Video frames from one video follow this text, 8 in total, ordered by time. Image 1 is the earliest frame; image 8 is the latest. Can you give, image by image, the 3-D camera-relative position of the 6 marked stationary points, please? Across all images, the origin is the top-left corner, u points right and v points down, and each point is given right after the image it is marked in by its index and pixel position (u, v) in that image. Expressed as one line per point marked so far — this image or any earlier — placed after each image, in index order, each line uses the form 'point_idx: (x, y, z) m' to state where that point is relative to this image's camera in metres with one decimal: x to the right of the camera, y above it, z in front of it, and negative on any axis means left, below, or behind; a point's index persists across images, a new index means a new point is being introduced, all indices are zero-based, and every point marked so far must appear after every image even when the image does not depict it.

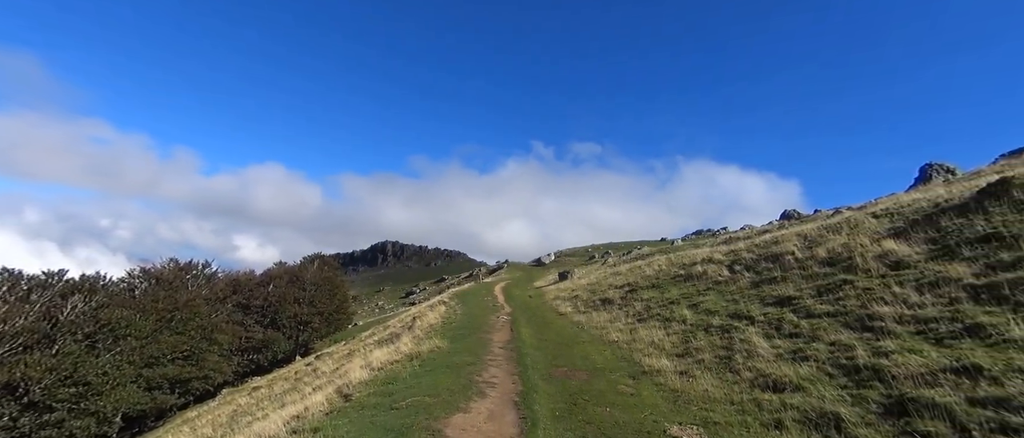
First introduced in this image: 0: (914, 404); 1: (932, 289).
0: (+10.9, -4.9, +13.0) m
1: (+15.6, -2.5, +17.9) m
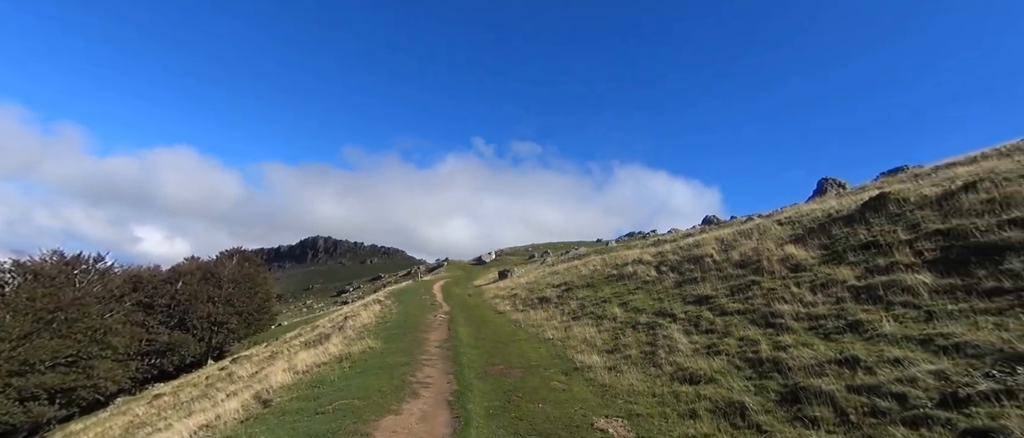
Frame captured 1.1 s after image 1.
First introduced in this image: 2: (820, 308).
0: (+8.9, -5.2, +14.8) m
1: (+13.0, -2.9, +20.2) m
2: (+12.0, -3.4, +18.7) m
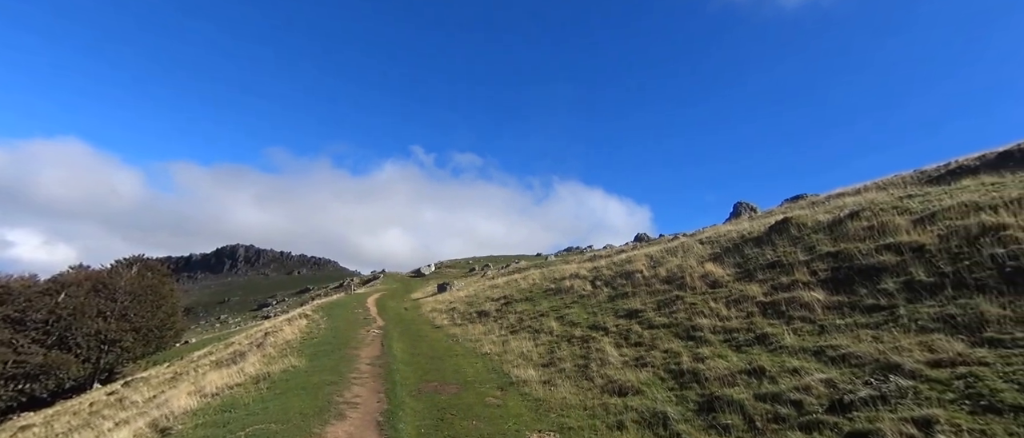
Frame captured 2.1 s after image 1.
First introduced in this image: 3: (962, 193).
0: (+6.7, -6.0, +16.0) m
1: (+10.2, -3.8, +22.0) m
2: (+9.3, -4.3, +20.3) m
3: (+17.8, +0.9, +19.8) m
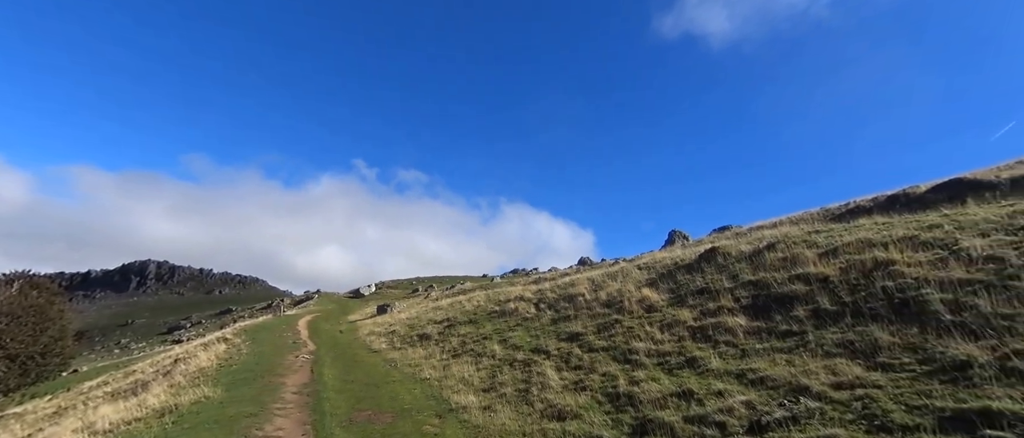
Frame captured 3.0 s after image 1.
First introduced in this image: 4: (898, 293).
0: (+4.5, -7.0, +16.6) m
1: (+7.4, -5.2, +23.0) m
2: (+6.7, -5.6, +21.2) m
3: (+15.3, -0.5, +21.8) m
4: (+12.3, -2.4, +15.7) m
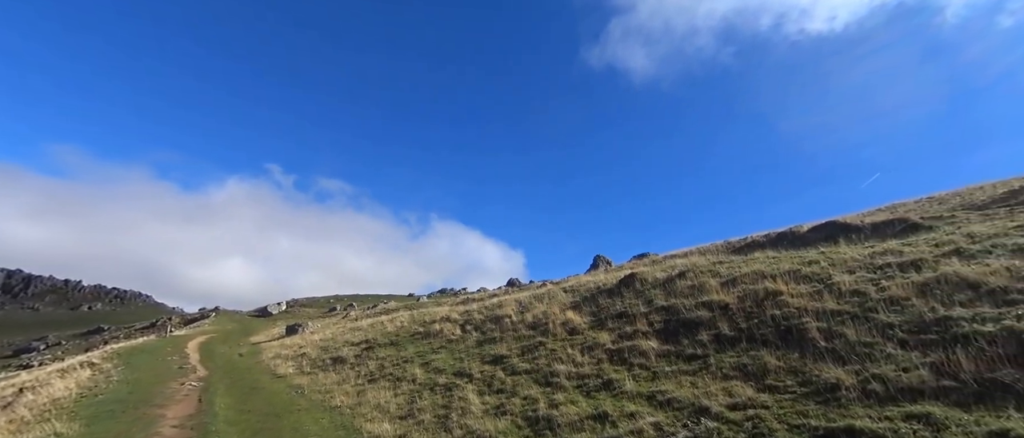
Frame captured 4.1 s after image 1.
0: (+1.6, -7.9, +16.9) m
1: (+3.7, -6.5, +23.7) m
2: (+3.2, -6.8, +21.9) m
3: (+11.8, -2.1, +23.9) m
4: (+9.6, -3.6, +17.3) m
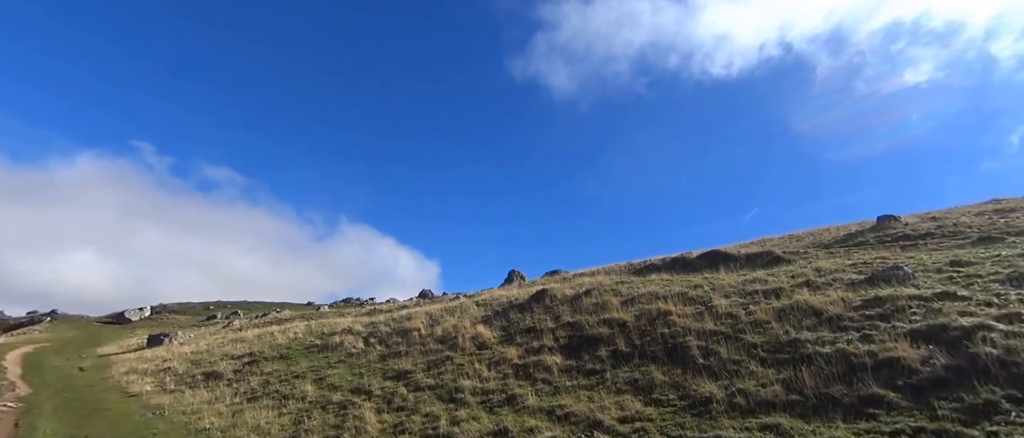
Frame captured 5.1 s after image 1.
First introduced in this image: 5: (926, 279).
0: (-1.9, -8.5, +17.1) m
1: (-0.9, -7.3, +24.2) m
2: (-1.1, -7.6, +22.3) m
3: (+7.3, -3.4, +25.8) m
4: (+6.1, -4.6, +18.8) m
5: (+13.1, -2.0, +15.8) m
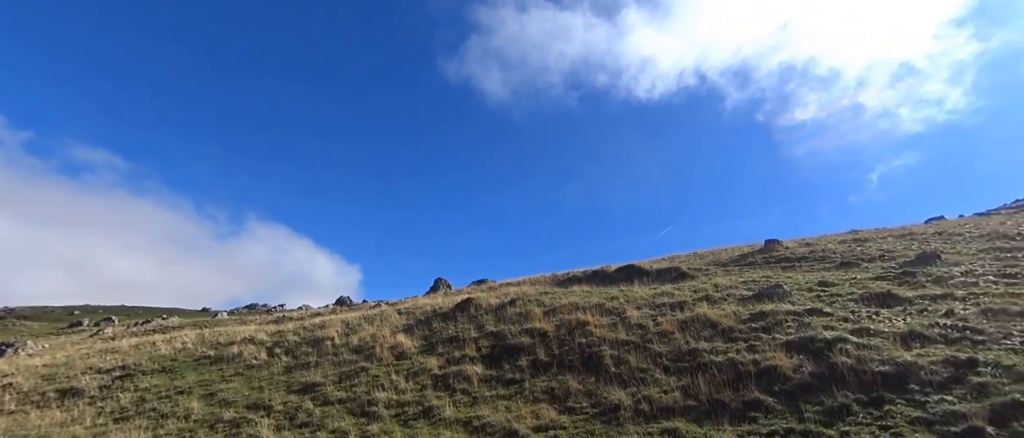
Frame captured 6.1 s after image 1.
0: (-4.8, -8.8, +16.9) m
1: (-4.8, -7.8, +24.0) m
2: (-4.7, -8.0, +22.2) m
3: (+3.3, -4.1, +26.8) m
4: (+3.0, -5.2, +19.8) m
5: (+10.4, -2.8, +17.8) m
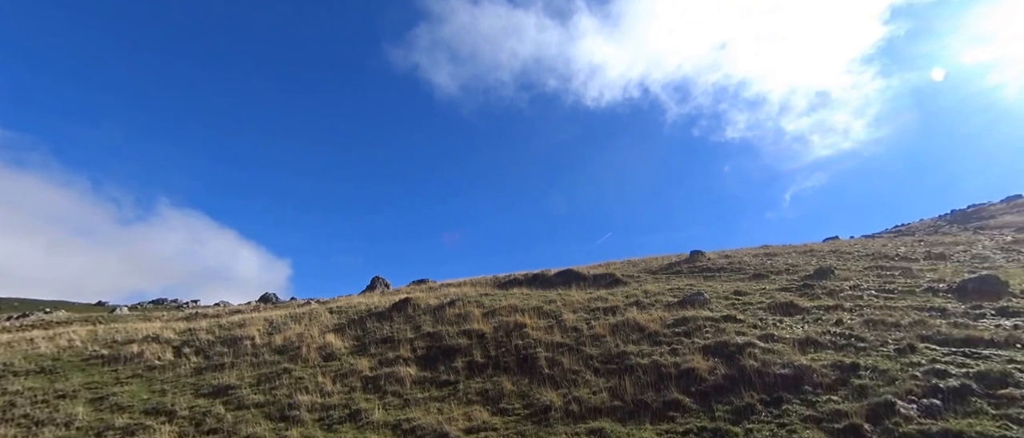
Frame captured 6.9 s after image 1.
0: (-7.1, -8.8, +16.4) m
1: (-7.9, -7.7, +23.5) m
2: (-7.6, -7.9, +21.7) m
3: (0.0, -4.3, +27.2) m
4: (+0.4, -5.4, +20.2) m
5: (+8.1, -3.3, +19.0) m
